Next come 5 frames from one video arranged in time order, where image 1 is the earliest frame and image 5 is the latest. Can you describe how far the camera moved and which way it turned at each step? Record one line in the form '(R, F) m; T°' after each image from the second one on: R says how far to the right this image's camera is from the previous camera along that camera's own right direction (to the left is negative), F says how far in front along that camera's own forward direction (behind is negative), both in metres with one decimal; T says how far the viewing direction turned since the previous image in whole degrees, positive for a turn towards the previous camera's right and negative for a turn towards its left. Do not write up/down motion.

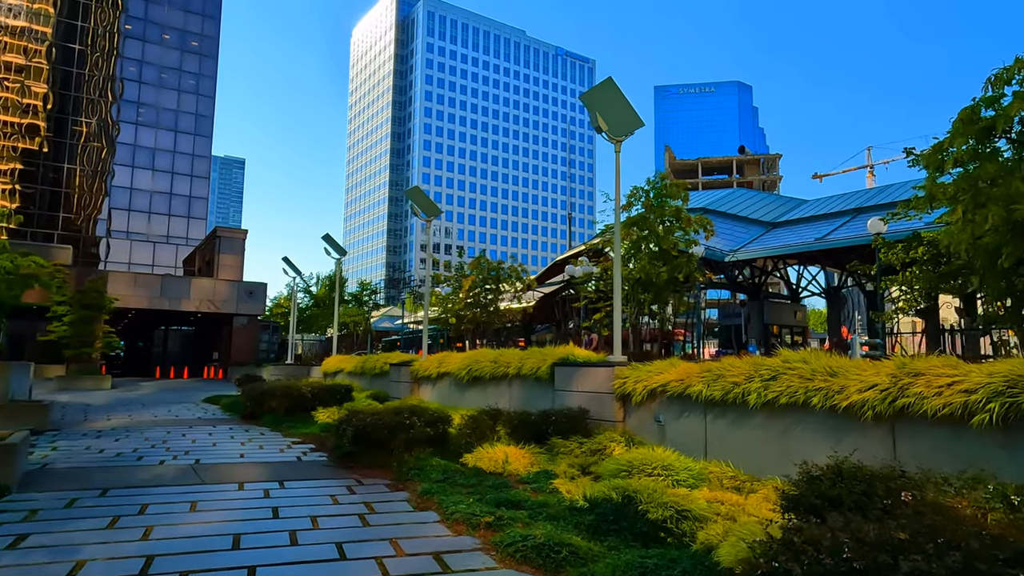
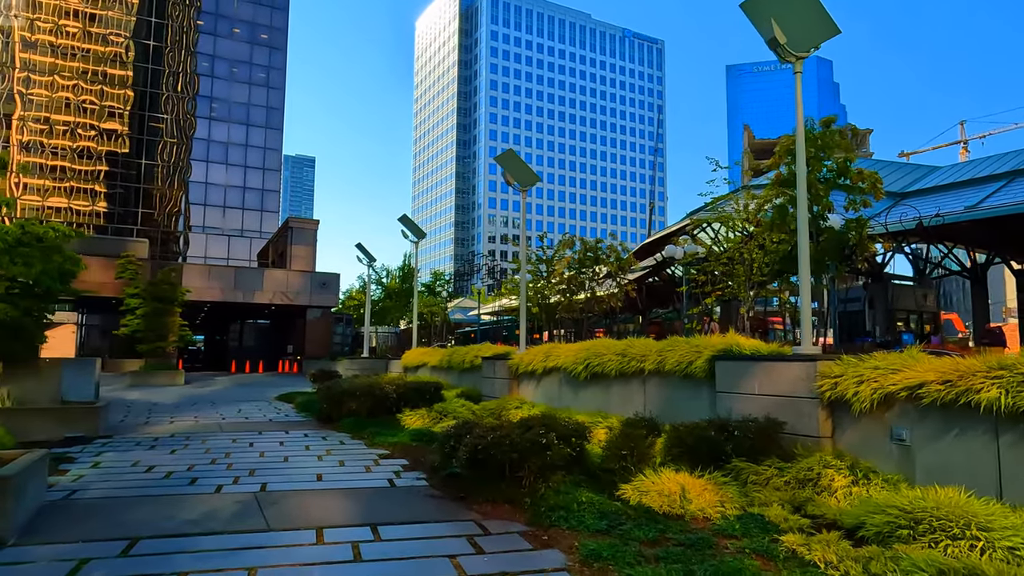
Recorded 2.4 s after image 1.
(-0.9, +2.2) m; -6°
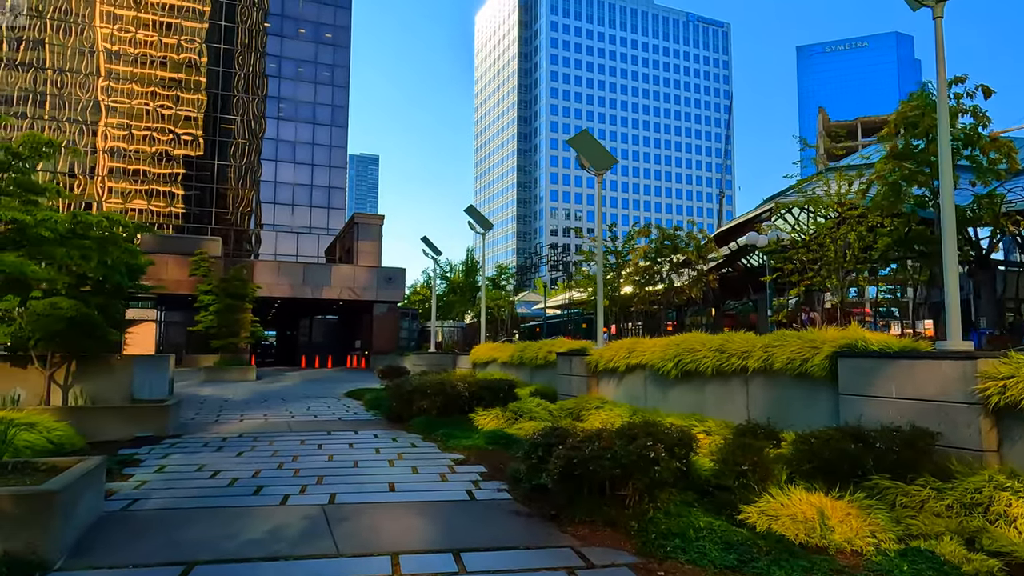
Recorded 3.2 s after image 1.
(-0.3, +0.8) m; -5°
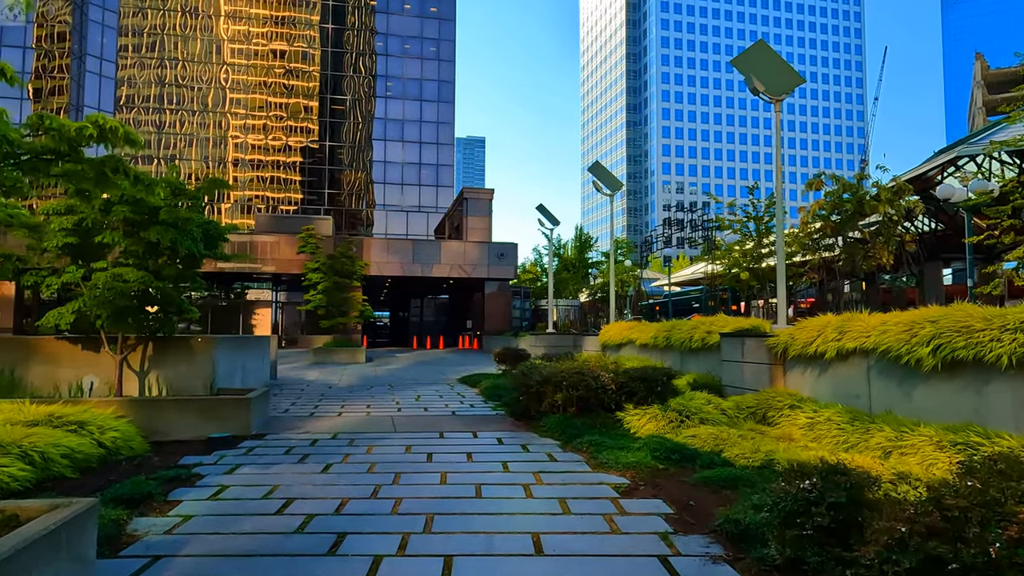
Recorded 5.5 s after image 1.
(-0.6, +2.3) m; -9°
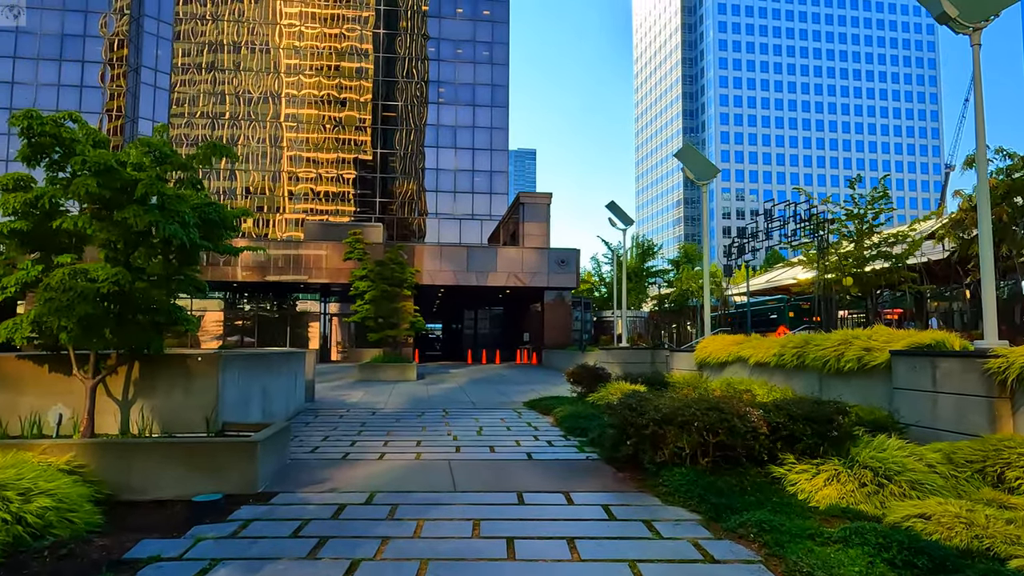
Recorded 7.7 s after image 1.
(-0.5, +2.3) m; -4°
